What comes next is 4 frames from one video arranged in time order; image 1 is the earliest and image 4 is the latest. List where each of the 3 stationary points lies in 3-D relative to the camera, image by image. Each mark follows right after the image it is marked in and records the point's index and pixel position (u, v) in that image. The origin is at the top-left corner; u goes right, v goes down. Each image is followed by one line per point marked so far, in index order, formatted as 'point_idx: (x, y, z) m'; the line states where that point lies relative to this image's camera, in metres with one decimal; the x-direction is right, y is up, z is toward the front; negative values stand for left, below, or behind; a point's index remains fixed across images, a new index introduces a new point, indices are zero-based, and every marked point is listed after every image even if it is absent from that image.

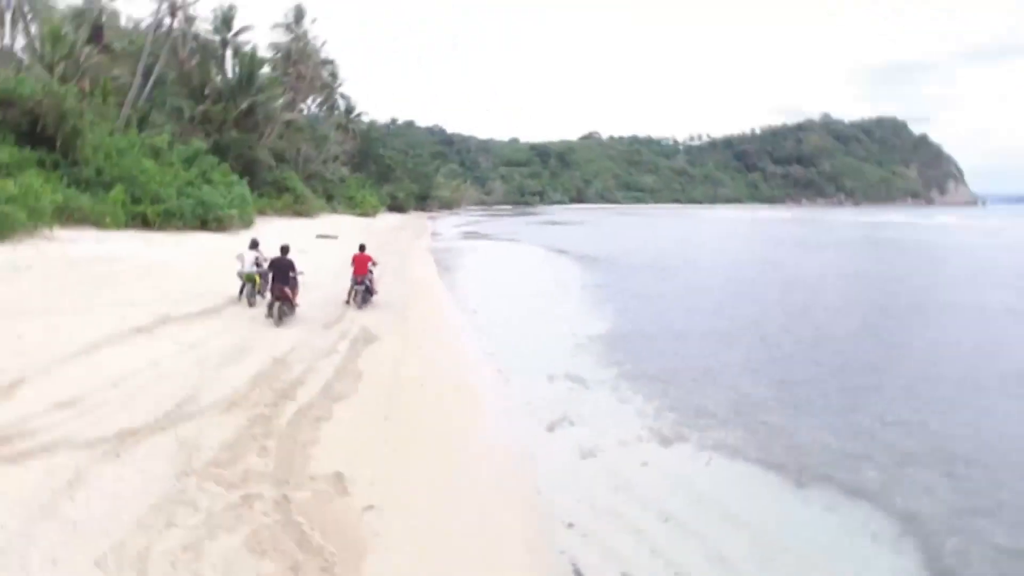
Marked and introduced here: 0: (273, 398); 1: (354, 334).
0: (-2.0, -0.9, +6.6) m
1: (-2.0, -0.6, +10.2) m
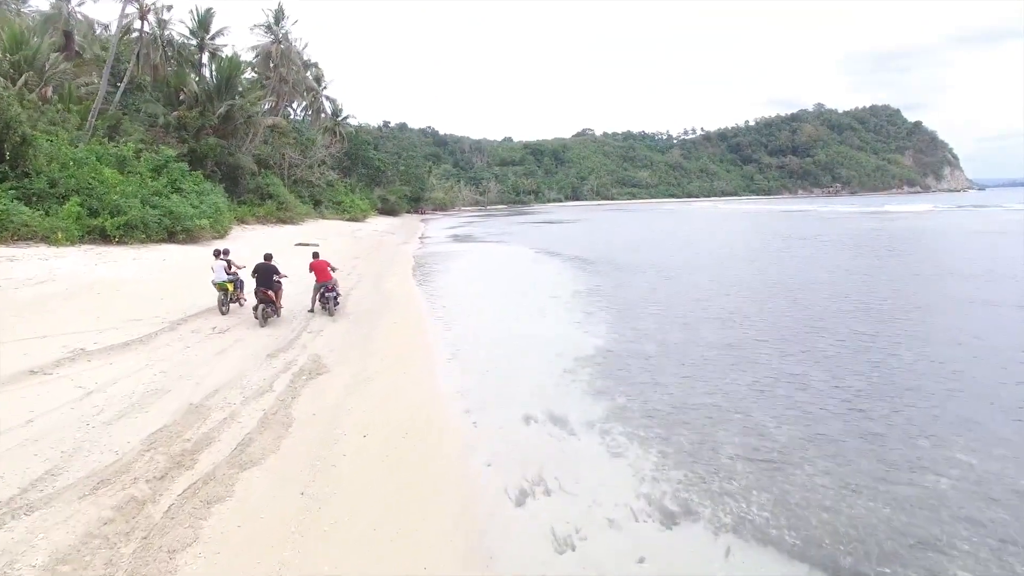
0: (-2.2, -1.1, +5.1) m
1: (-2.3, -0.8, +8.7) m
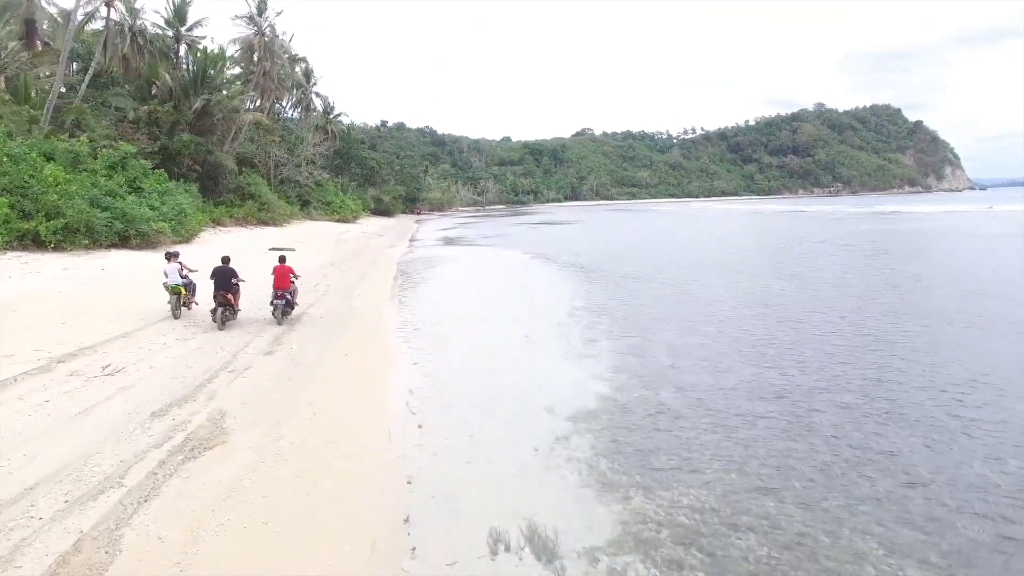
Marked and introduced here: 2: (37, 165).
0: (-2.4, -1.4, +2.7) m
1: (-2.5, -1.1, +6.3) m
2: (-11.4, +3.0, +19.3) m
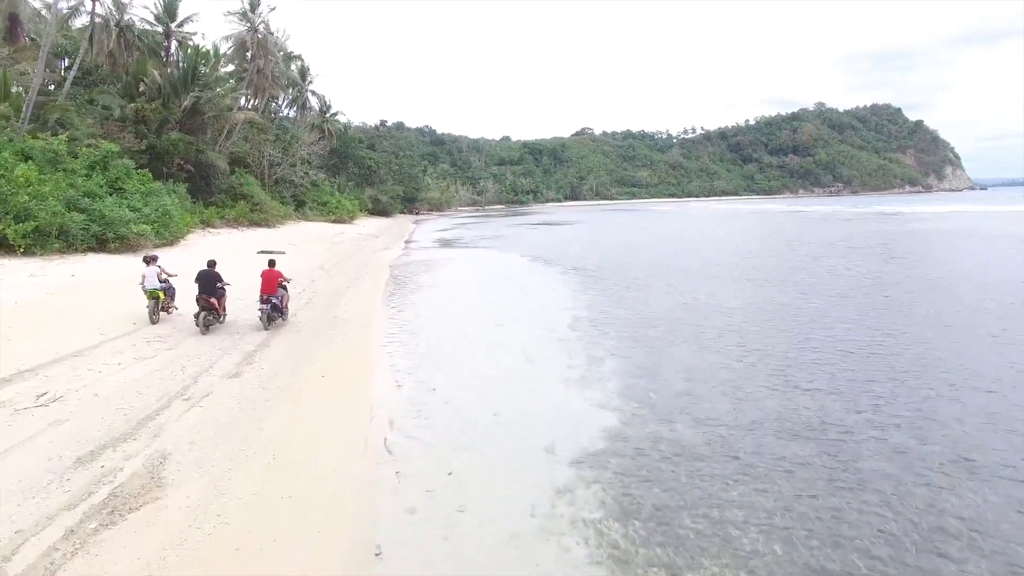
0: (-2.5, -1.6, +1.6) m
1: (-2.5, -1.3, +5.3) m
2: (-11.5, +2.8, +18.2) m
